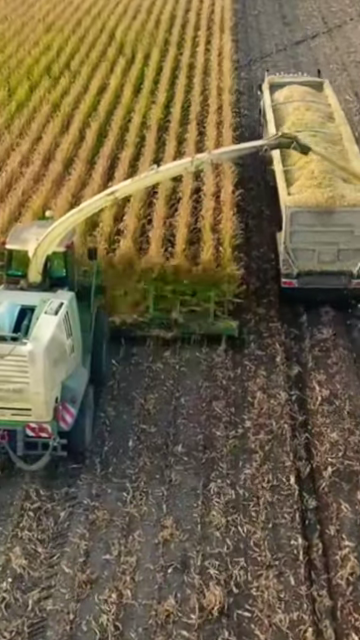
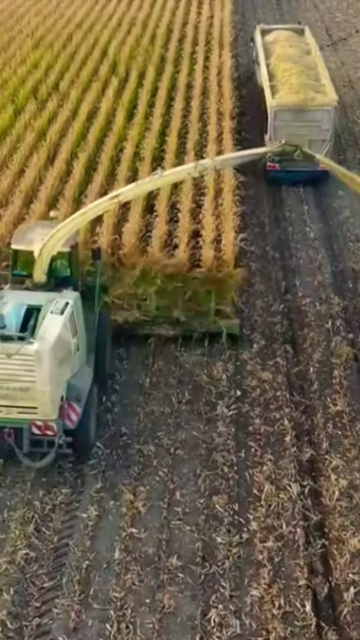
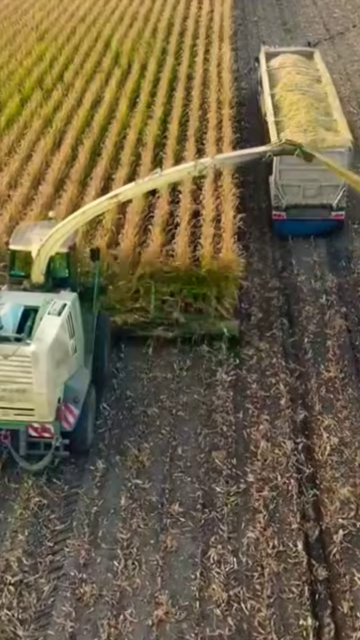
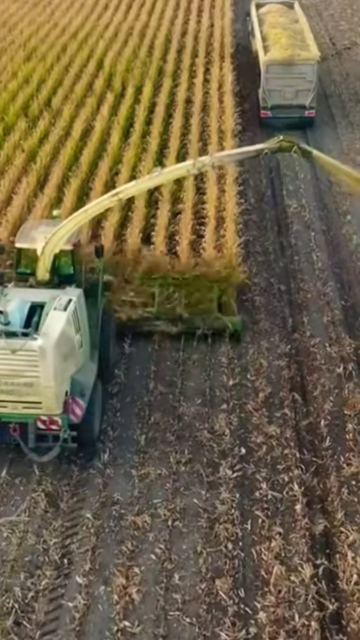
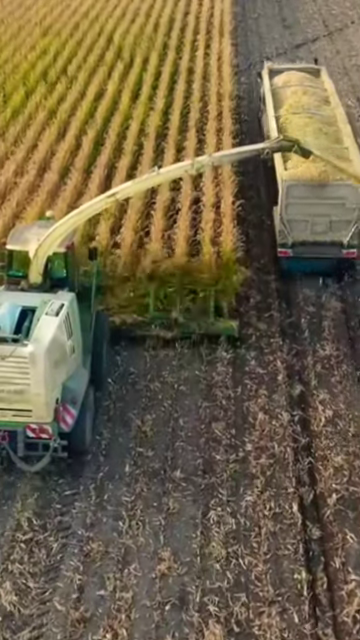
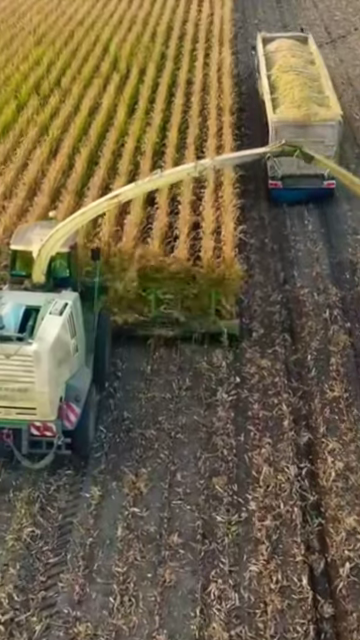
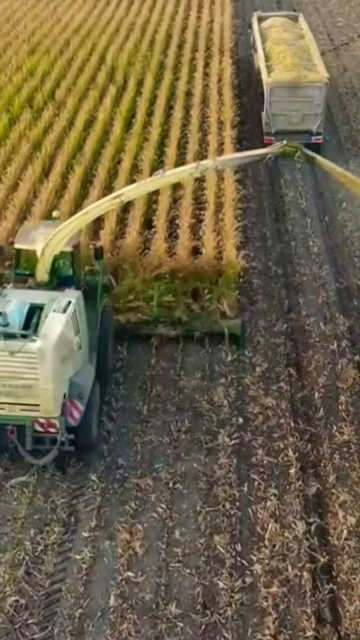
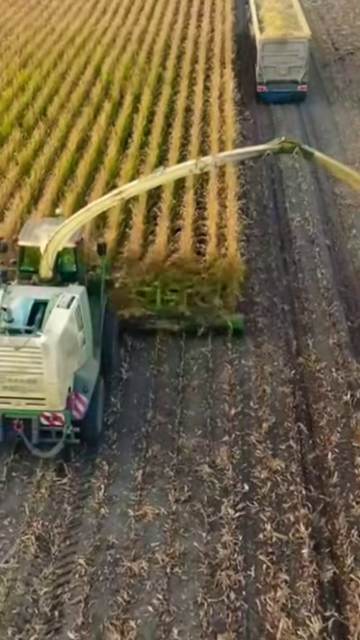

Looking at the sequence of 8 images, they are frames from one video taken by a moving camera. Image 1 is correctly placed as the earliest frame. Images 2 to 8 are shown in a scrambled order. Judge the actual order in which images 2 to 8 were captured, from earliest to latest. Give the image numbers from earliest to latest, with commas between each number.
5, 3, 6, 2, 7, 4, 8
